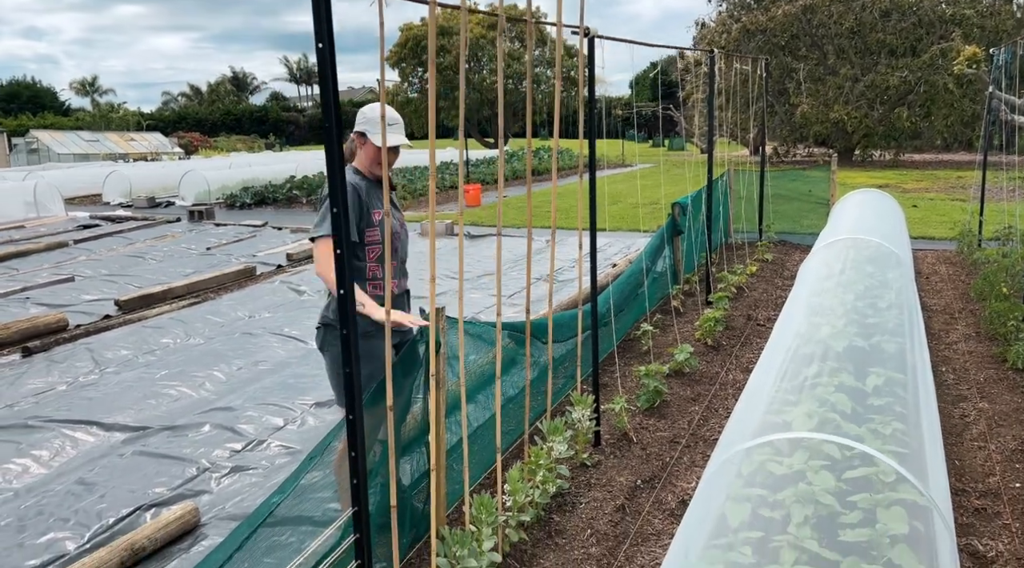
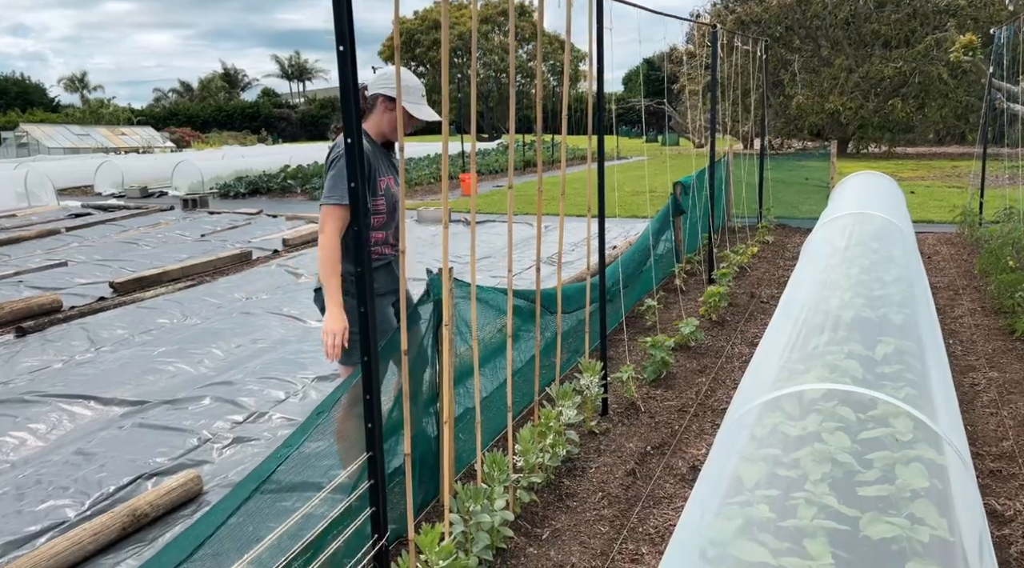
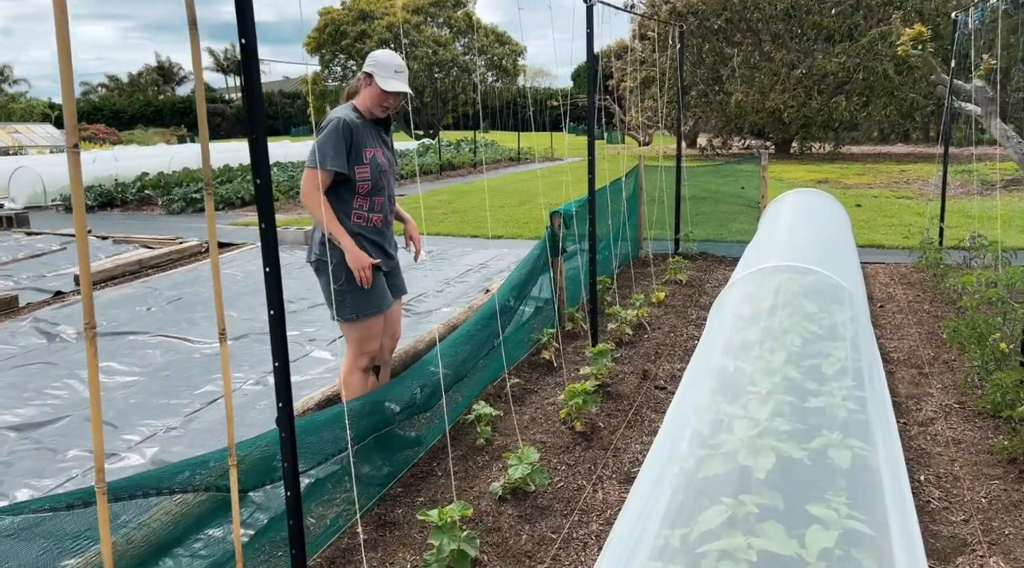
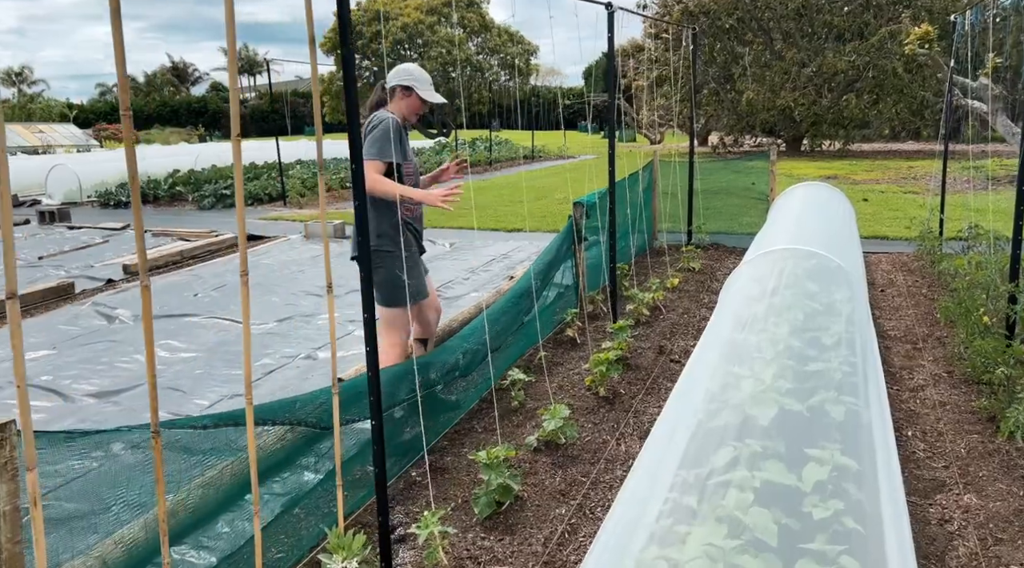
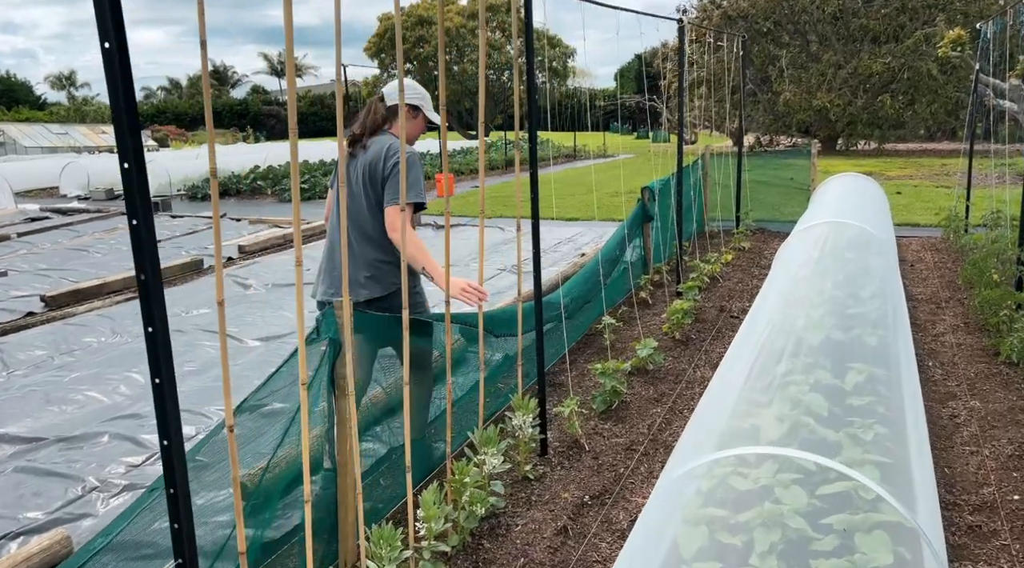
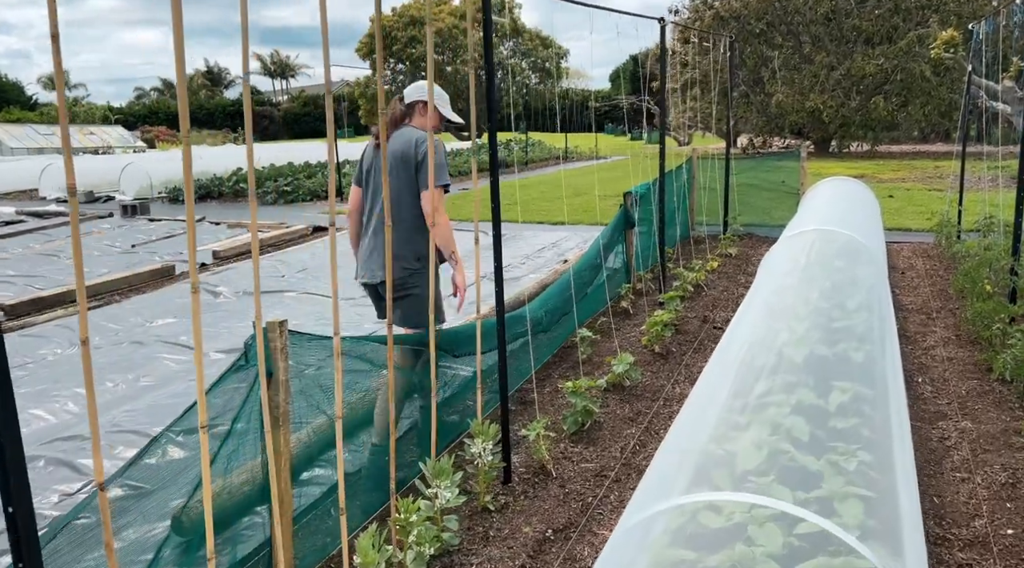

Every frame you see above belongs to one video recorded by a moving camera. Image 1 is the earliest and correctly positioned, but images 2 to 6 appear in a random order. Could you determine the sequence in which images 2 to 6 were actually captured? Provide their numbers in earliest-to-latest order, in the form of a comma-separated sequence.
2, 5, 6, 4, 3
